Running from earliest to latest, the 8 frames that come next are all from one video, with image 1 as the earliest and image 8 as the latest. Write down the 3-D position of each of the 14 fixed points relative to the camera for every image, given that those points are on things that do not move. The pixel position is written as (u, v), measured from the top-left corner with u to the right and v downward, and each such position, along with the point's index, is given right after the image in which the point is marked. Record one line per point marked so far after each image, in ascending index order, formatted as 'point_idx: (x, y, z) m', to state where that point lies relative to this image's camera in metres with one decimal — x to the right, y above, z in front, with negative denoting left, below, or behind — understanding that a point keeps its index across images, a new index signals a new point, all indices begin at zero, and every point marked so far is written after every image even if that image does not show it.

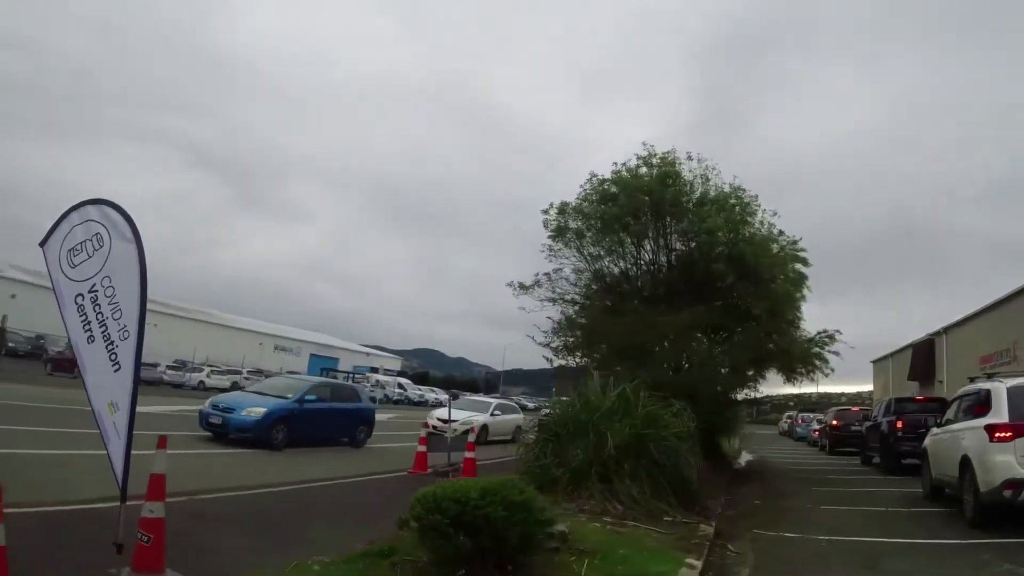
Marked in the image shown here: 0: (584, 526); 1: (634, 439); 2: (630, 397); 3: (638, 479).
0: (+0.8, -2.5, +8.2) m
1: (+1.5, -1.9, +10.1) m
2: (+1.5, -1.4, +10.5) m
3: (+1.6, -2.4, +10.0) m
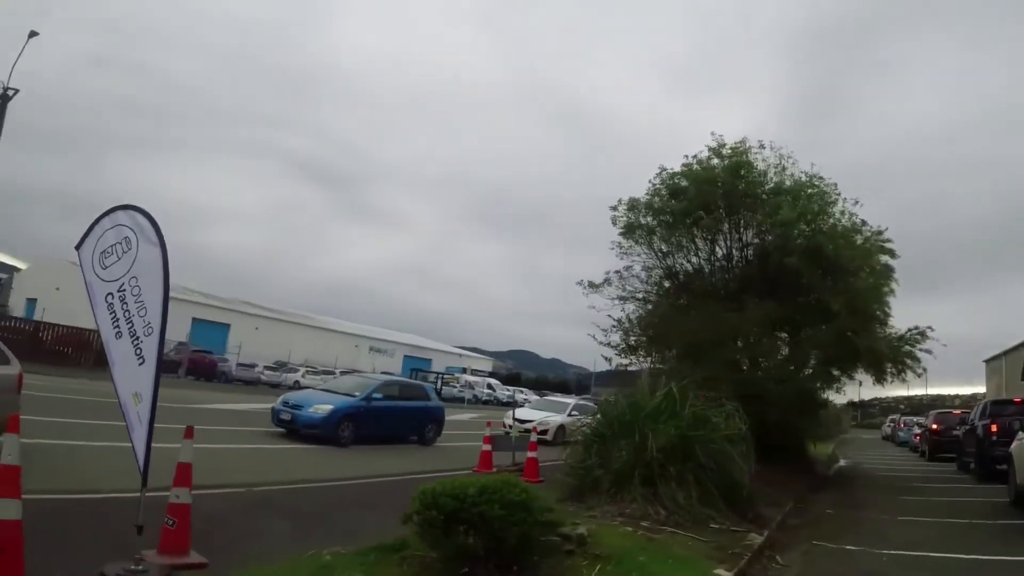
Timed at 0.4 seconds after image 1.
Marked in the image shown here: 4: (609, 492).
0: (+1.0, -2.4, +8.0) m
1: (+2.0, -1.9, +9.7) m
2: (+2.0, -1.4, +10.1) m
3: (+2.1, -2.4, +9.6) m
4: (+1.2, -2.5, +9.7) m
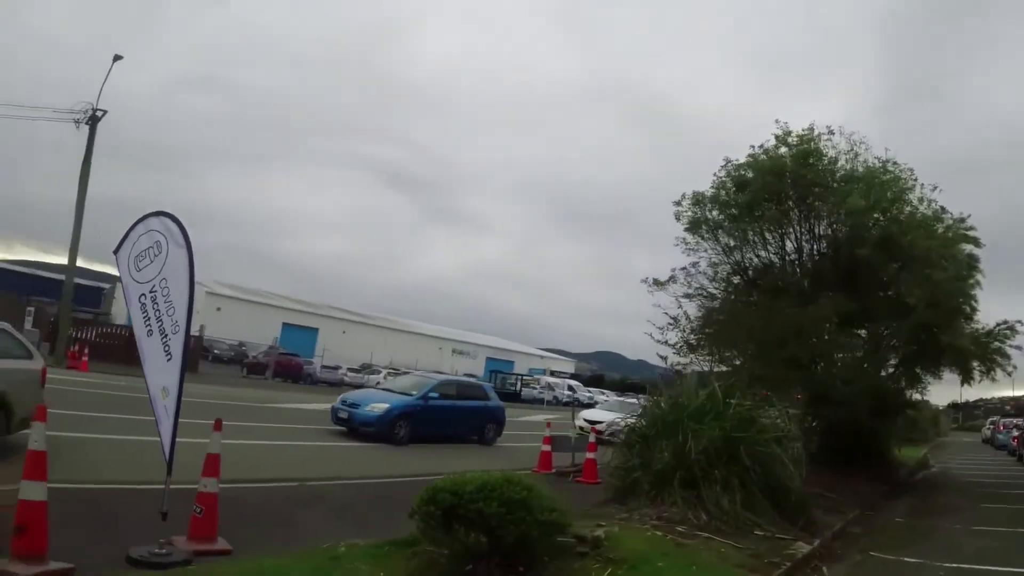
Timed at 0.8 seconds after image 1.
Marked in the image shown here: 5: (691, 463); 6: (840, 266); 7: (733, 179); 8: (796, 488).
0: (+1.2, -2.4, +7.7) m
1: (+2.5, -1.8, +9.3) m
2: (+2.5, -1.3, +9.7) m
3: (+2.5, -2.3, +9.2) m
4: (+1.6, -2.4, +9.4) m
5: (+2.1, -2.0, +9.3) m
6: (+5.1, +0.3, +12.3) m
7: (+3.8, +1.9, +13.5) m
8: (+3.3, -2.4, +9.5) m
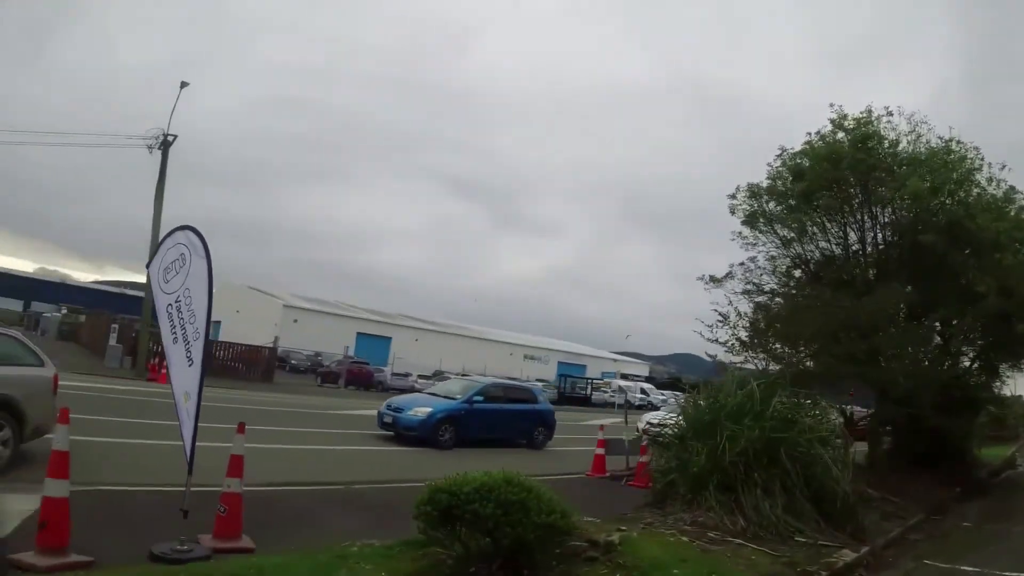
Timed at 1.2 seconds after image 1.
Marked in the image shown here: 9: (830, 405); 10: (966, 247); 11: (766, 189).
0: (+1.3, -2.3, +7.4) m
1: (+2.8, -1.7, +8.8) m
2: (+2.9, -1.2, +9.2) m
3: (+2.8, -2.2, +8.7) m
4: (+2.0, -2.4, +9.1) m
5: (+2.4, -2.0, +8.8) m
6: (+5.7, +0.5, +11.5) m
7: (+4.5, +2.0, +12.9) m
8: (+3.7, -2.3, +9.0) m
9: (+3.8, -1.4, +9.8) m
10: (+6.3, +0.6, +10.9) m
11: (+4.3, +1.7, +13.3) m
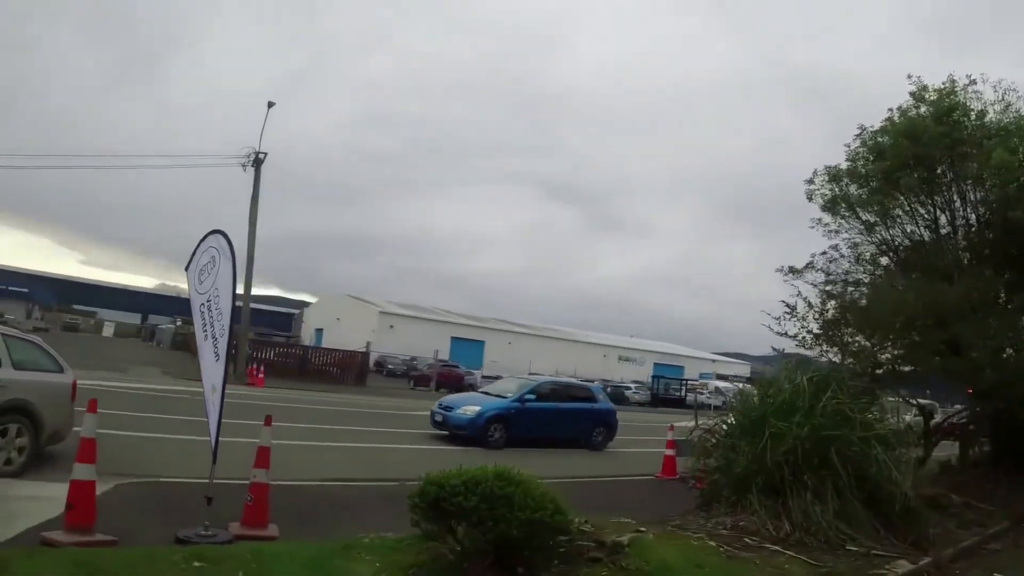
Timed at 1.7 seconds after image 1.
0: (+1.4, -2.3, +7.1) m
1: (+3.1, -1.6, +8.2) m
2: (+3.2, -1.1, +8.6) m
3: (+3.1, -2.1, +8.1) m
4: (+2.4, -2.3, +8.6) m
5: (+2.7, -1.9, +8.3) m
6: (+6.4, +0.7, +10.4) m
7: (+5.4, +2.1, +11.9) m
8: (+4.0, -2.1, +8.2) m
9: (+4.2, -1.3, +9.0) m
10: (+6.9, +0.8, +9.7) m
11: (+5.2, +1.8, +12.4) m
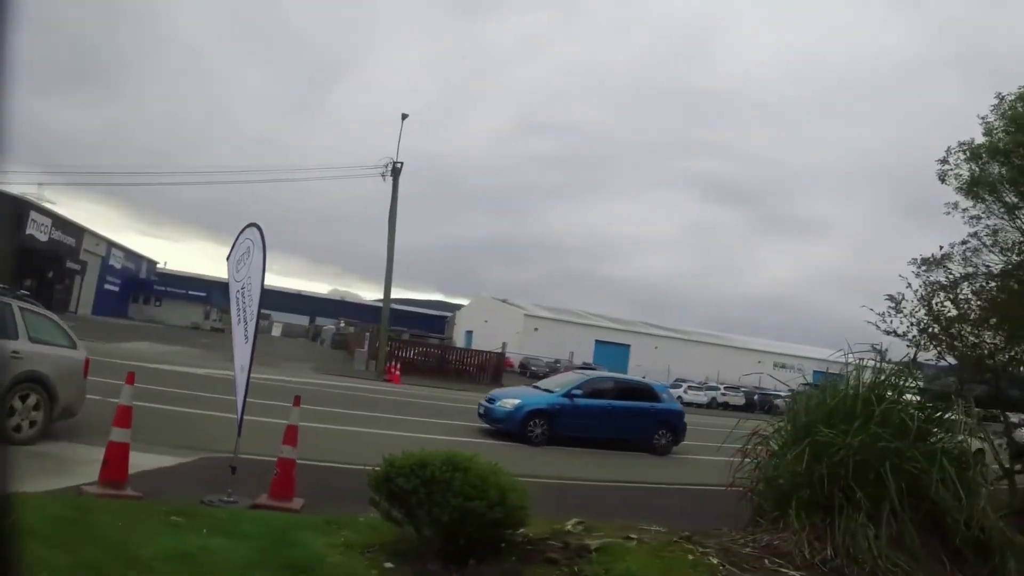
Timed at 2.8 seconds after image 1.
0: (+1.2, -2.2, +6.5) m
1: (+3.2, -1.5, +7.2) m
2: (+3.4, -1.0, +7.5) m
3: (+3.1, -2.0, +7.0) m
4: (+2.6, -2.2, +7.7) m
5: (+2.8, -1.8, +7.3) m
6: (+6.9, +0.8, +8.3) m
7: (+6.4, +2.2, +10.1) m
8: (+4.0, -2.1, +6.9) m
9: (+4.5, -1.2, +7.6) m
10: (+7.2, +0.9, +7.6) m
11: (+6.4, +1.9, +10.6) m
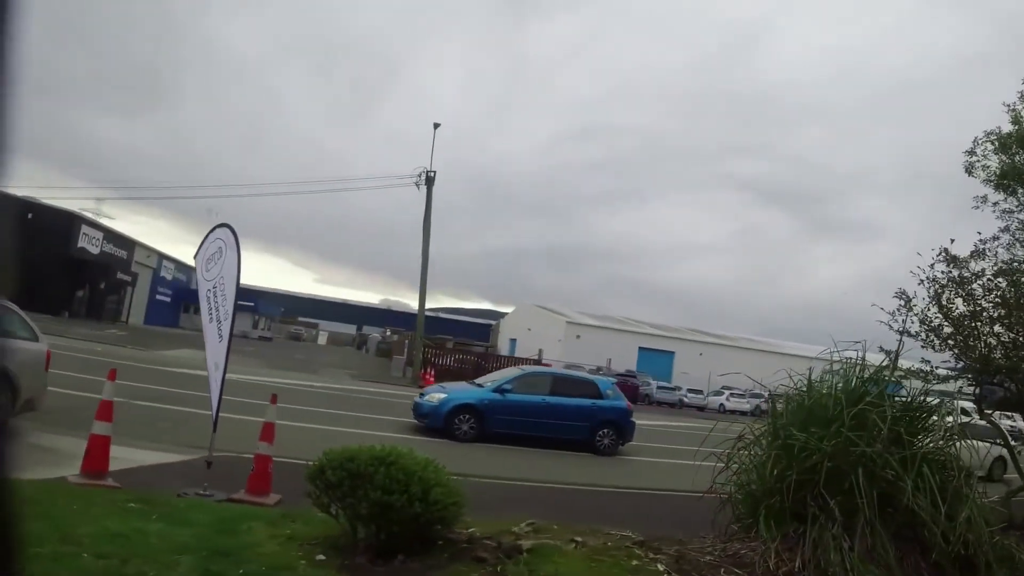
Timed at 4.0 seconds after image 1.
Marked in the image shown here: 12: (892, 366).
0: (+0.7, -2.1, +6.3) m
1: (+2.7, -1.5, +6.7) m
2: (+3.0, -1.0, +7.0) m
3: (+2.7, -2.0, +6.6) m
4: (+2.2, -2.2, +7.3) m
5: (+2.4, -1.7, +6.9) m
6: (+6.6, +0.8, +7.5) m
7: (+6.2, +2.2, +9.3) m
8: (+3.6, -2.0, +6.3) m
9: (+4.1, -1.2, +7.0) m
10: (+6.8, +1.0, +6.7) m
11: (+6.3, +1.9, +9.8) m
12: (+3.5, -0.7, +7.4) m
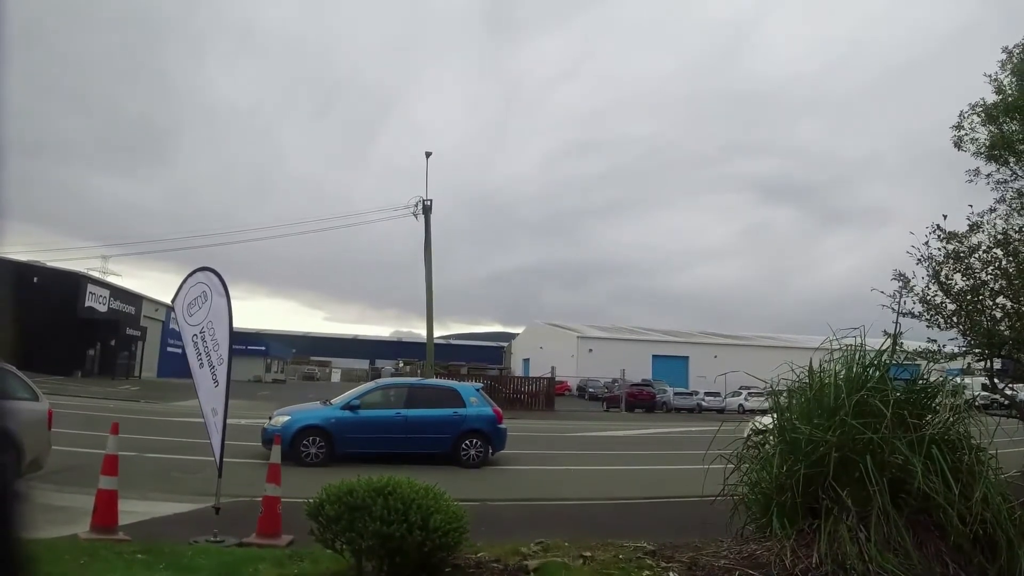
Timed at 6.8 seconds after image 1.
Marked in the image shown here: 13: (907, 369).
0: (+0.8, -2.2, +6.2) m
1: (+2.7, -1.4, +6.6) m
2: (+2.9, -0.9, +6.9) m
3: (+2.7, -1.8, +6.4) m
4: (+2.3, -2.1, +7.2) m
5: (+2.4, -1.7, +6.8) m
6: (+6.4, +1.3, +7.3) m
7: (+5.9, +2.5, +9.2) m
8: (+3.6, -1.8, +6.1) m
9: (+4.0, -0.9, +6.8) m
10: (+6.5, +1.4, +6.5) m
11: (+6.0, +2.2, +9.7) m
12: (+3.5, -0.6, +7.3) m
13: (+3.6, -0.7, +7.1) m
